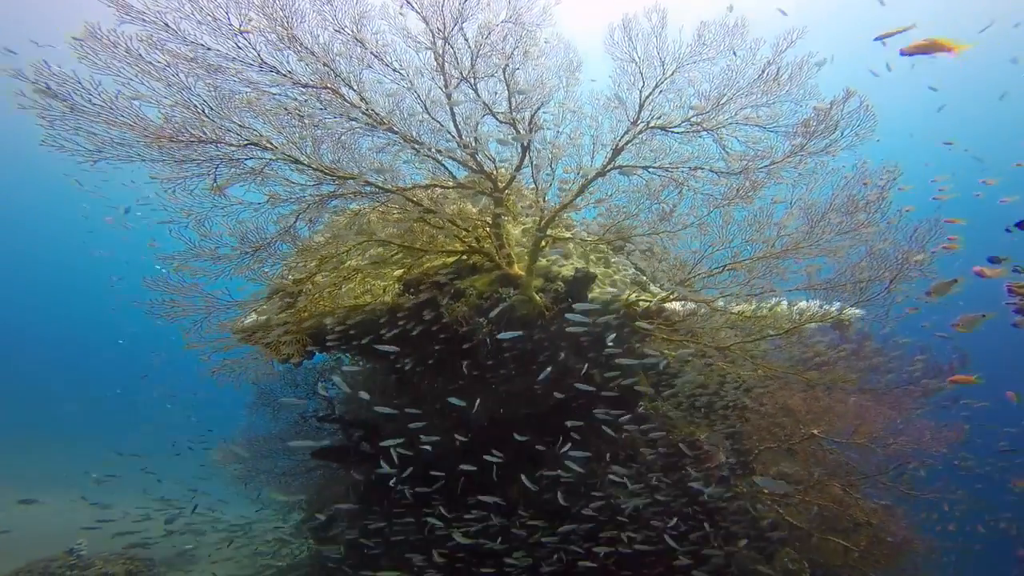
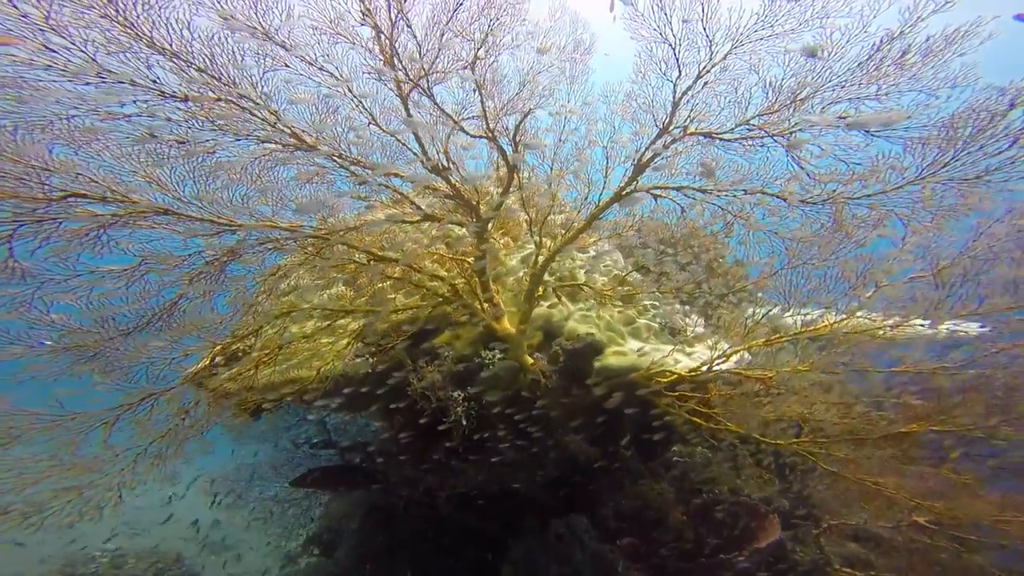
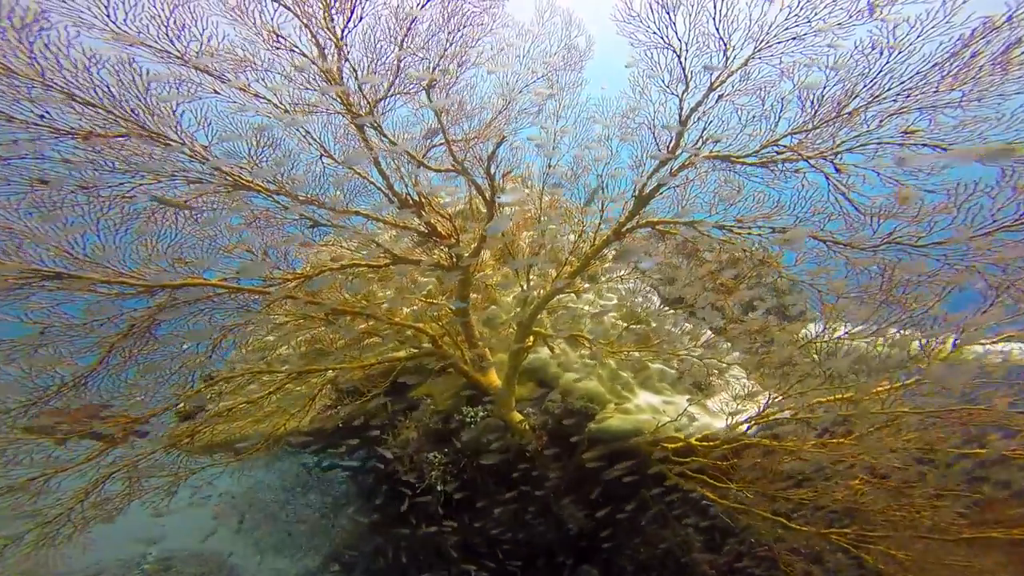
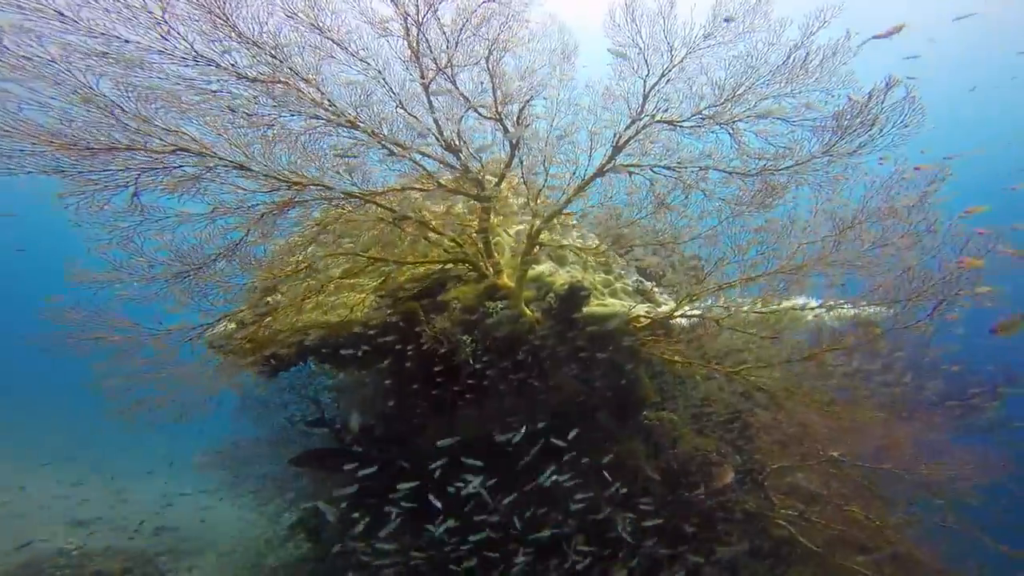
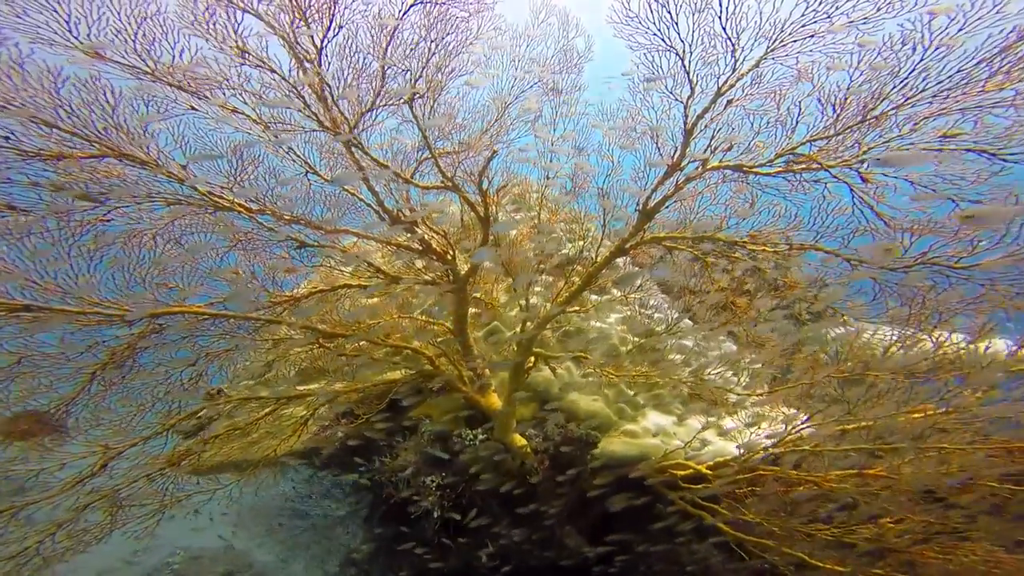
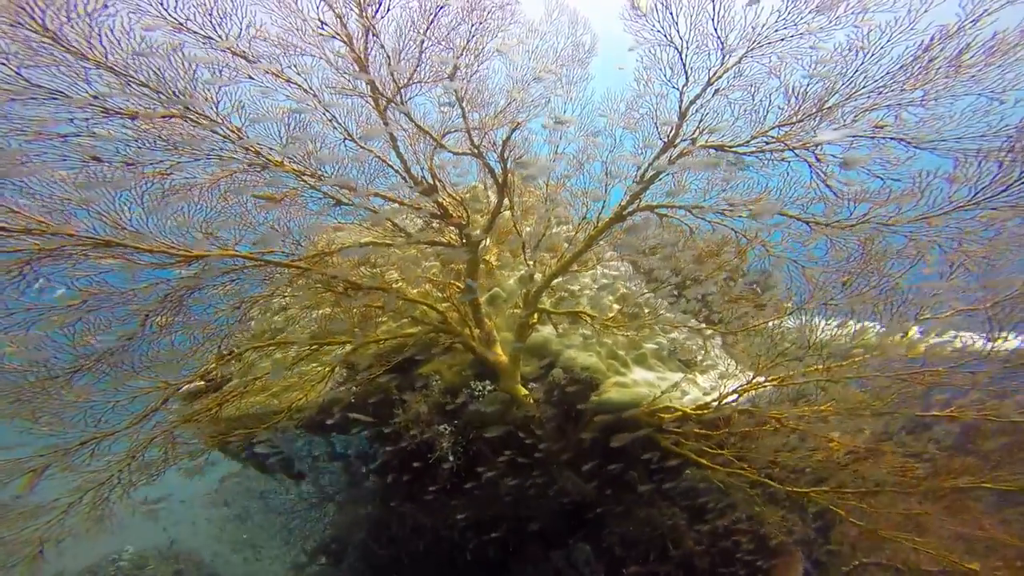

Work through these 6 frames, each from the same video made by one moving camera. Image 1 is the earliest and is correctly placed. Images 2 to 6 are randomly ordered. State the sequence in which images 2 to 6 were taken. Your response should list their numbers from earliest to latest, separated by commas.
4, 2, 6, 3, 5
